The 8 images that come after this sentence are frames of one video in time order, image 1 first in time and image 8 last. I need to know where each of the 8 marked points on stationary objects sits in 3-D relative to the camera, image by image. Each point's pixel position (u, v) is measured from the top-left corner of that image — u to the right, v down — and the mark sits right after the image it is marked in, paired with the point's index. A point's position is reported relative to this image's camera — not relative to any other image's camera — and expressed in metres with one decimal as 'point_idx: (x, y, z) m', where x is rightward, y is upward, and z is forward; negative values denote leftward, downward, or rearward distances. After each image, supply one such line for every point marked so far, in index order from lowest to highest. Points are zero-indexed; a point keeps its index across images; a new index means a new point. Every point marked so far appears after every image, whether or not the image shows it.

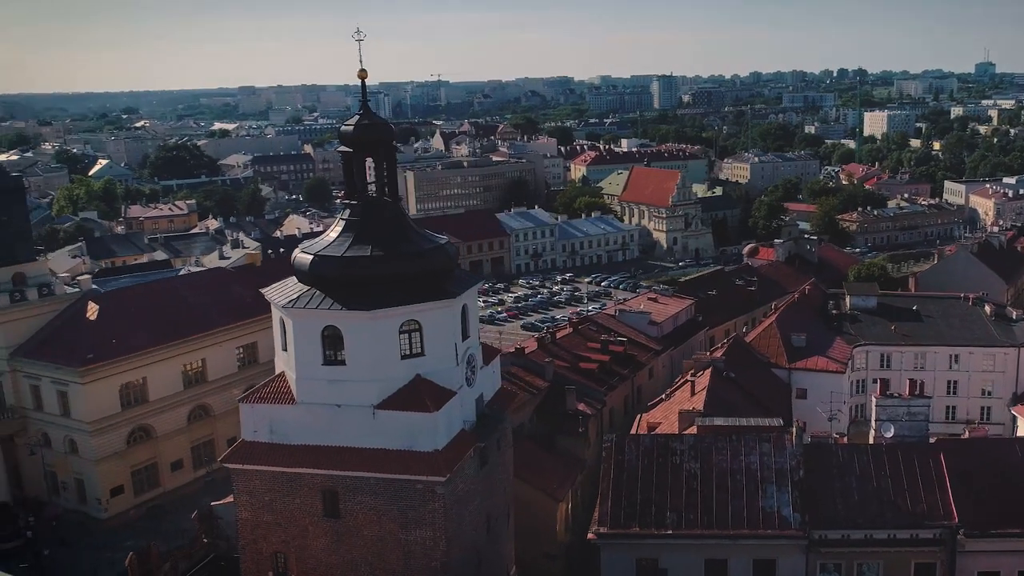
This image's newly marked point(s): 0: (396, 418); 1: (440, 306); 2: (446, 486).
0: (-1.9, -2.1, +13.9) m
1: (-1.3, -0.3, +14.3) m
2: (-1.1, -3.2, +13.8) m
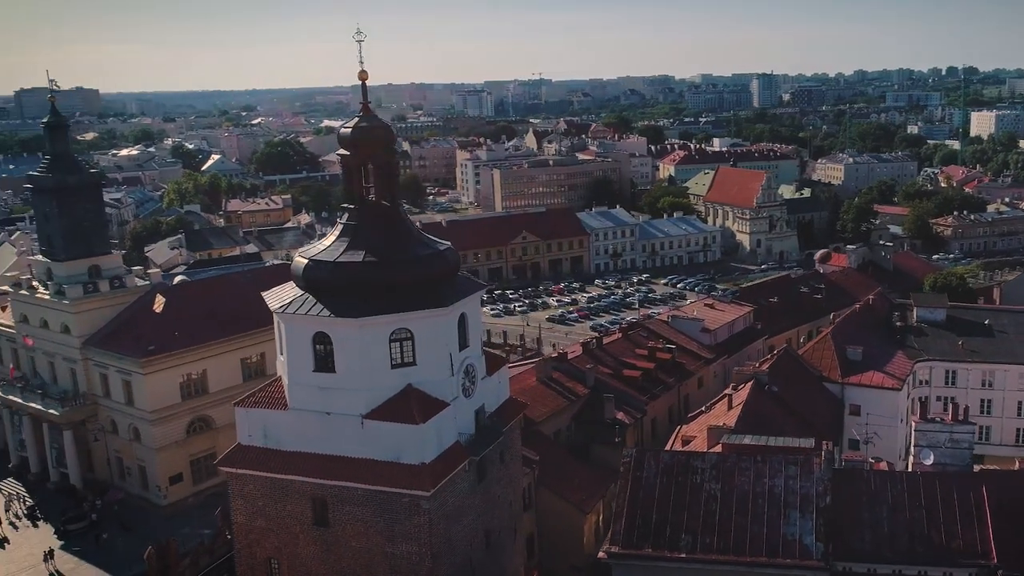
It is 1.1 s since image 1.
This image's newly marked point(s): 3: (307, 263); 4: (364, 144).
0: (-2.1, -2.2, +13.5) m
1: (-1.4, -0.5, +13.8) m
2: (-1.3, -3.3, +13.3) m
3: (-3.3, +0.4, +14.0) m
4: (-2.5, +2.4, +14.3) m
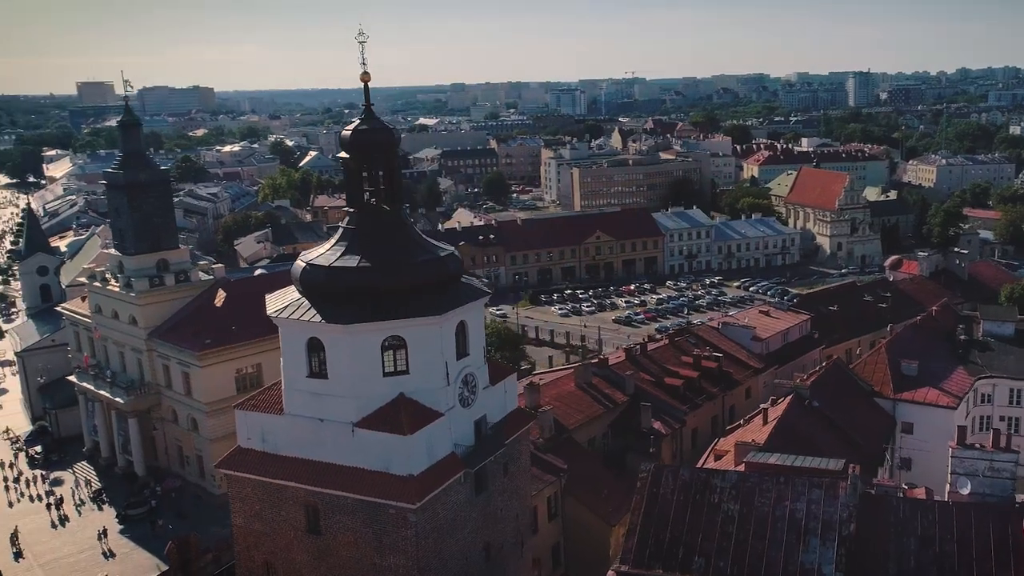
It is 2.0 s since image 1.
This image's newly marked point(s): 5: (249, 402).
0: (-2.2, -2.3, +13.2) m
1: (-1.4, -0.6, +13.5) m
2: (-1.4, -3.4, +13.0) m
3: (-3.3, +0.3, +13.8) m
4: (-2.5, +2.3, +14.0) m
5: (-4.6, -2.0, +14.7) m
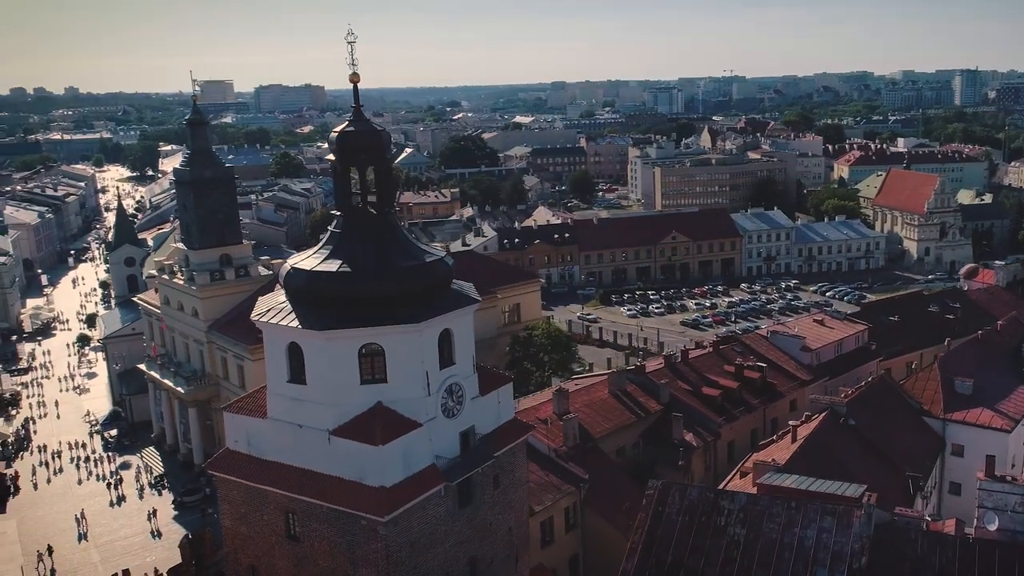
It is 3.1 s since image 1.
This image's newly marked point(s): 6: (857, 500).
0: (-2.5, -2.4, +12.9) m
1: (-1.7, -0.7, +13.1) m
2: (-1.8, -3.5, +12.6) m
3: (-3.5, +0.3, +13.6) m
4: (-2.6, +2.2, +13.7) m
5: (-4.7, -2.0, +14.6) m
6: (+6.2, -3.8, +15.4) m
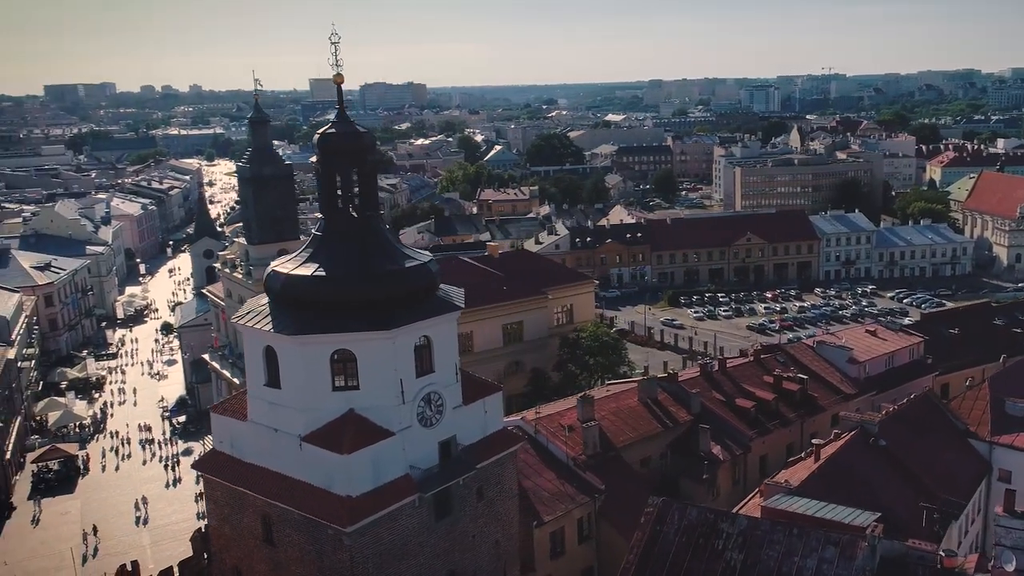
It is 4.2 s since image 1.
0: (-2.9, -2.5, +12.7) m
1: (-2.0, -0.7, +12.8) m
2: (-2.3, -3.6, +12.3) m
3: (-3.8, +0.2, +13.5) m
4: (-2.9, +2.2, +13.5) m
5: (-5.0, -2.0, +14.6) m
6: (+6.0, -4.1, +14.5) m
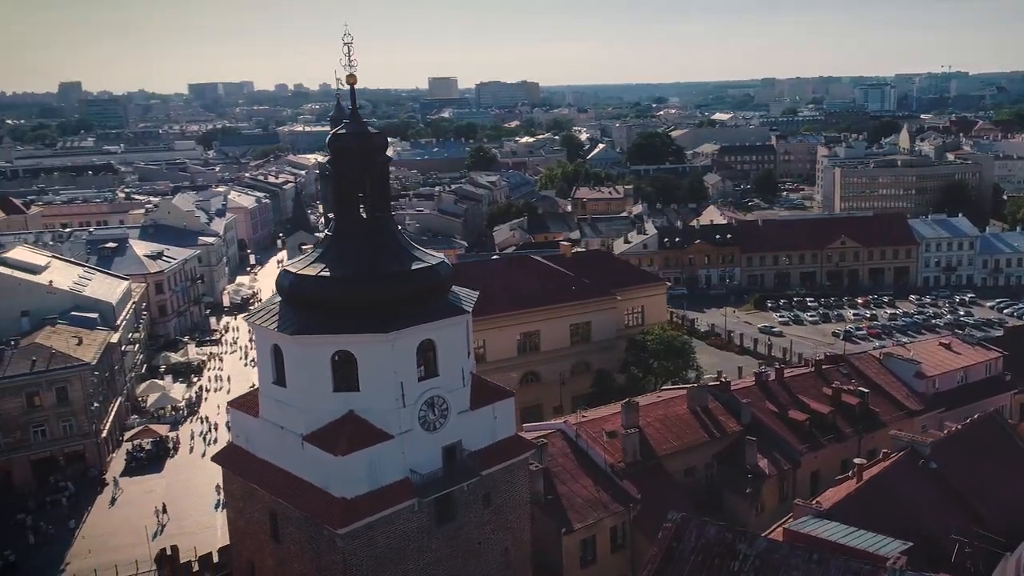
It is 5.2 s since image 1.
0: (-2.9, -2.5, +12.7) m
1: (-2.0, -0.8, +12.8) m
2: (-2.3, -3.6, +12.3) m
3: (-3.7, +0.2, +13.6) m
4: (-2.7, +2.2, +13.5) m
5: (-4.8, -2.0, +14.8) m
6: (+6.1, -4.3, +13.6) m
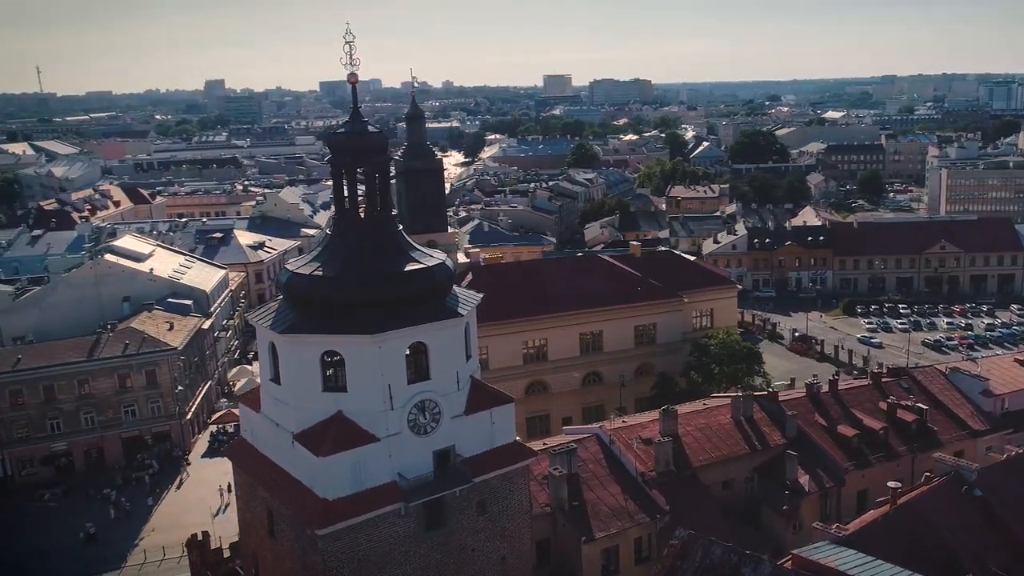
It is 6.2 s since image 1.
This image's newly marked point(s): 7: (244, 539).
0: (-3.1, -2.5, +12.8) m
1: (-2.1, -0.8, +12.7) m
2: (-2.6, -3.7, +12.3) m
3: (-3.7, +0.3, +13.7) m
4: (-2.7, +2.2, +13.5) m
5: (-4.7, -1.9, +15.0) m
6: (+5.9, -4.6, +12.8) m
7: (-5.1, -4.7, +15.8) m
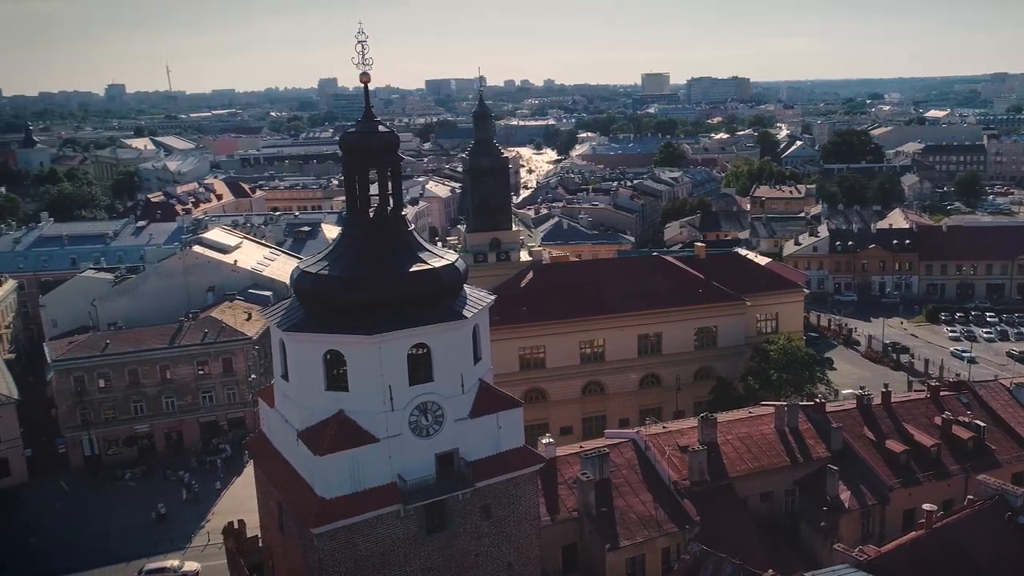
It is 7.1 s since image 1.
0: (-3.1, -2.5, +12.9) m
1: (-2.1, -0.8, +12.7) m
2: (-2.7, -3.7, +12.4) m
3: (-3.5, +0.3, +13.9) m
4: (-2.5, +2.2, +13.6) m
5: (-4.5, -1.9, +15.3) m
6: (+5.8, -4.8, +12.1) m
7: (-4.9, -4.6, +16.1) m
